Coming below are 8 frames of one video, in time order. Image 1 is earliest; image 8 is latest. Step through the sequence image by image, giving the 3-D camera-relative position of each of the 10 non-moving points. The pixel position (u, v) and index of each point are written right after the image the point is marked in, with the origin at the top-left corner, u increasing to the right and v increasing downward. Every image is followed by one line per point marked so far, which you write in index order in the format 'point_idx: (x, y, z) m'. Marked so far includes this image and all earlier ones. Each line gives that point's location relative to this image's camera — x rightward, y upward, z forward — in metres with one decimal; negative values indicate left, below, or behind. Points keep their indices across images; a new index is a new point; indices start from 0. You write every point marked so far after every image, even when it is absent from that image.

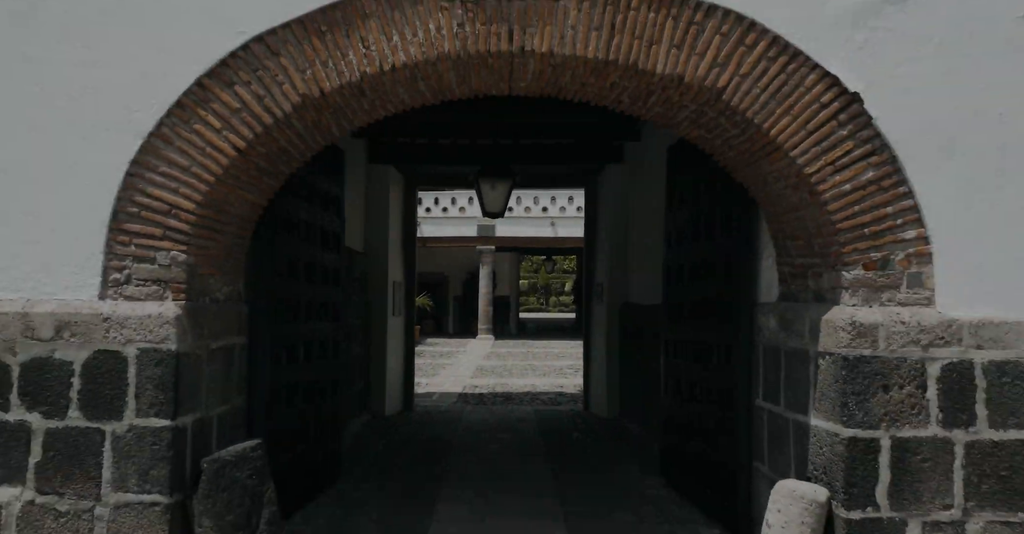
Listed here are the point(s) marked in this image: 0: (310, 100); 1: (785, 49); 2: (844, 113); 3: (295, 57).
0: (-0.8, +0.6, +2.6) m
1: (+1.0, +0.8, +2.5) m
2: (+1.2, +0.6, +2.5) m
3: (-0.8, +0.8, +2.6) m
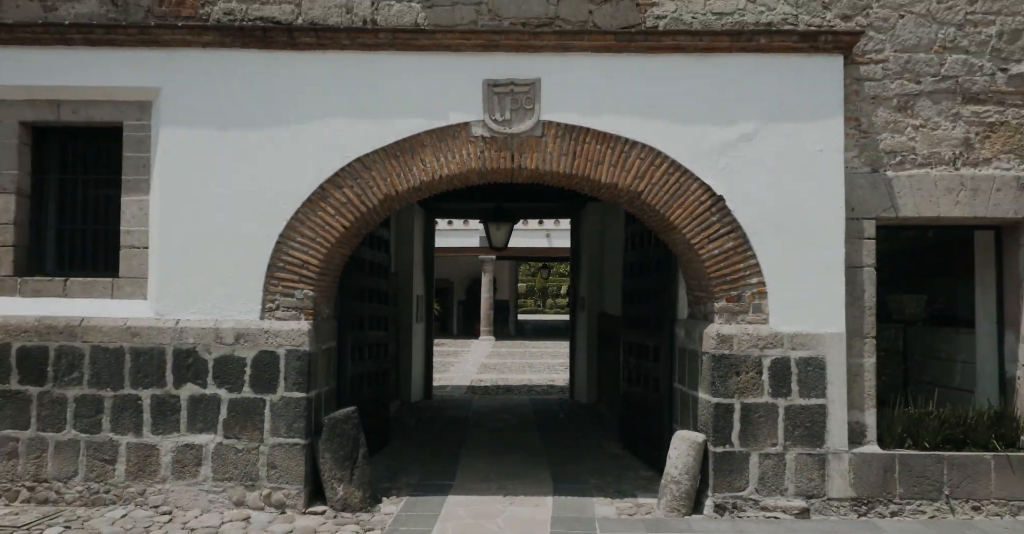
0: (-0.8, +0.4, +4.2) m
1: (+1.0, +0.6, +4.1) m
2: (+1.2, +0.4, +4.1) m
3: (-0.8, +0.6, +4.2) m
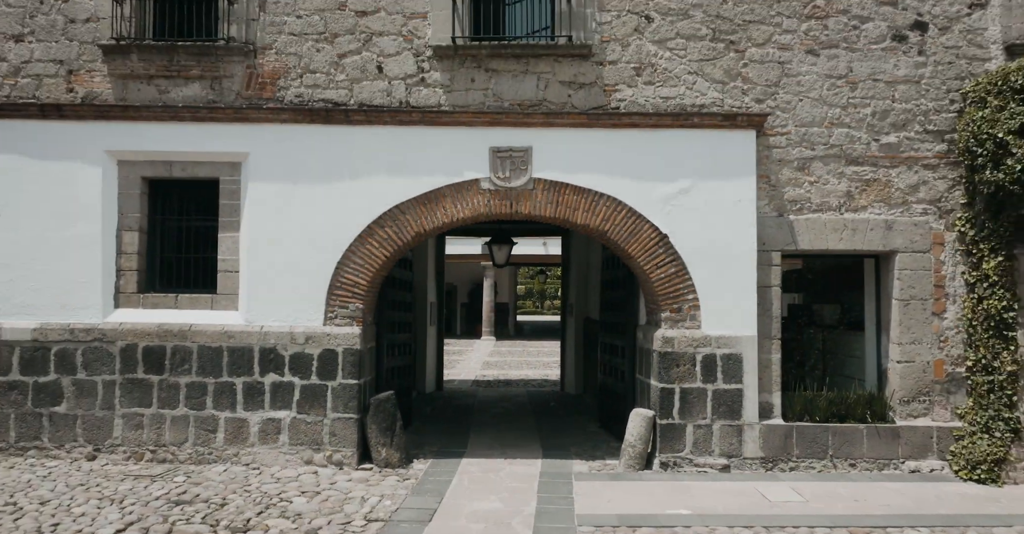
0: (-0.8, +0.3, +5.6) m
1: (+1.0, +0.4, +5.5) m
2: (+1.2, +0.2, +5.5) m
3: (-0.8, +0.4, +5.6) m
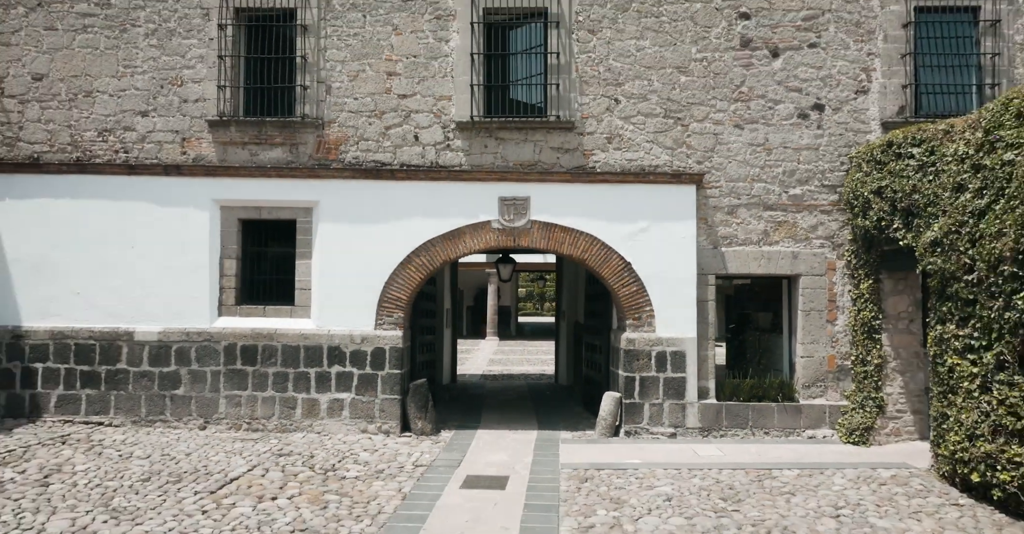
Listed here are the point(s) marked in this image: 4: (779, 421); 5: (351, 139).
0: (-0.7, +0.1, +7.5) m
1: (+1.0, +0.2, +7.4) m
2: (+1.3, 0.0, +7.4) m
3: (-0.8, +0.2, +7.5) m
4: (+2.9, -1.7, +7.3) m
5: (-1.8, +1.5, +7.7) m
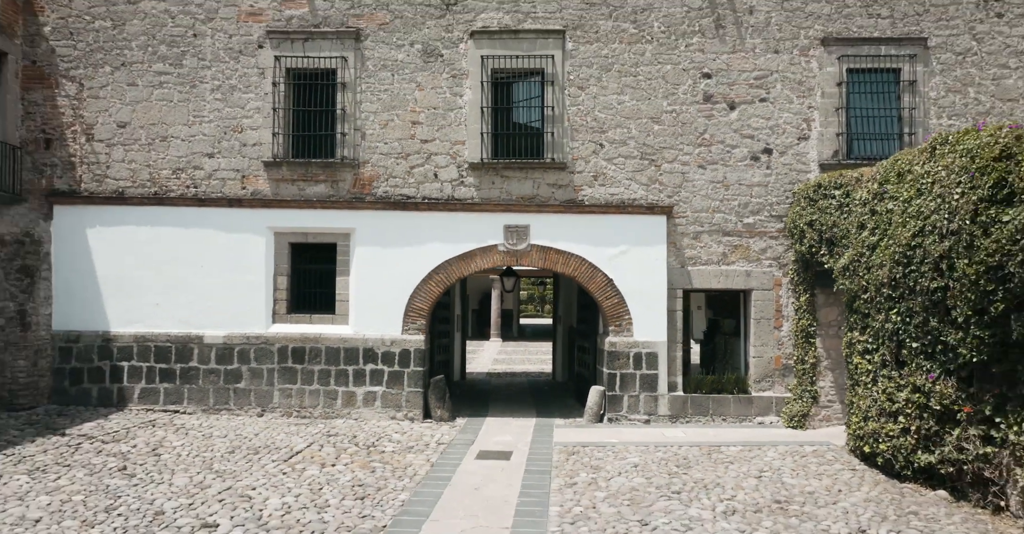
0: (-0.7, -0.2, +9.1) m
1: (+1.1, 0.0, +9.0) m
2: (+1.3, -0.2, +9.0) m
3: (-0.8, 0.0, +9.1) m
4: (+2.9, -1.9, +8.9) m
5: (-1.8, +1.2, +9.3) m
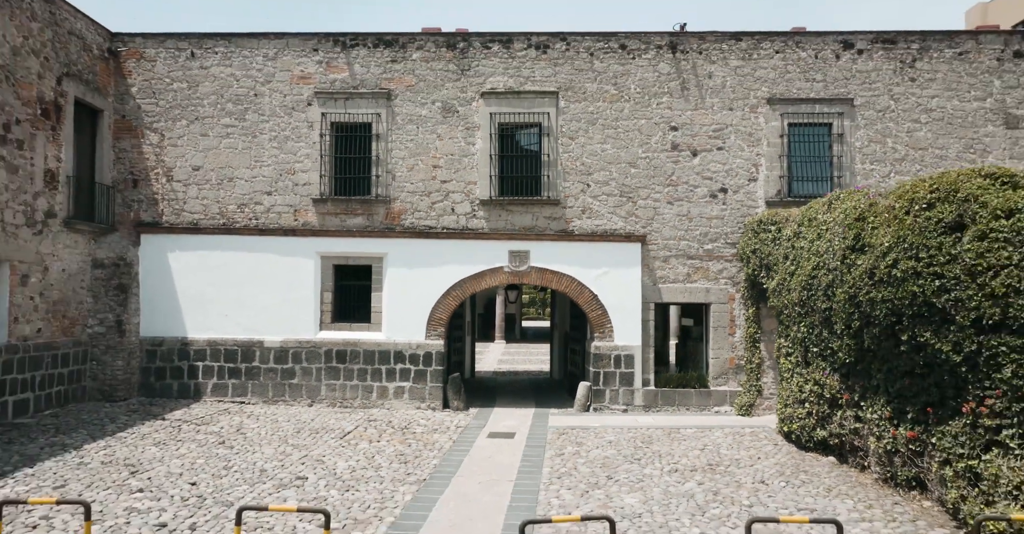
0: (-0.6, -0.4, +11.2) m
1: (+1.1, -0.3, +11.0) m
2: (+1.3, -0.5, +11.0) m
3: (-0.7, -0.3, +11.2) m
4: (+3.0, -2.2, +10.9) m
5: (-1.7, +1.0, +11.3) m
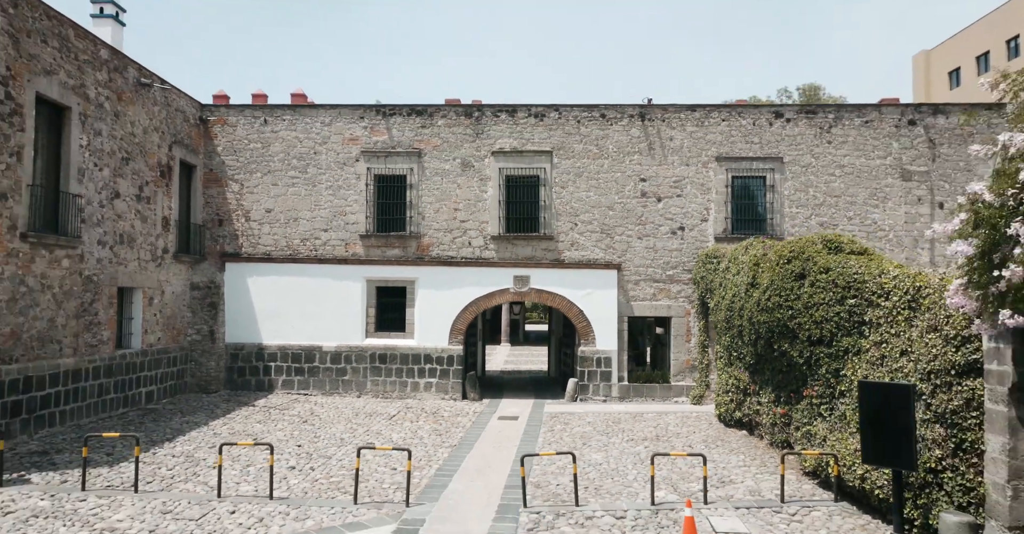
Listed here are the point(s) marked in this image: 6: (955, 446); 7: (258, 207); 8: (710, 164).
0: (-0.6, -0.9, +14.3) m
1: (+1.2, -0.7, +14.2) m
2: (+1.4, -1.0, +14.1) m
3: (-0.6, -0.7, +14.3) m
4: (+3.1, -2.6, +14.0) m
5: (-1.6, +0.5, +14.5) m
6: (+3.8, -1.5, +5.8) m
7: (-5.5, +1.3, +14.7) m
8: (+4.2, +2.2, +14.2) m
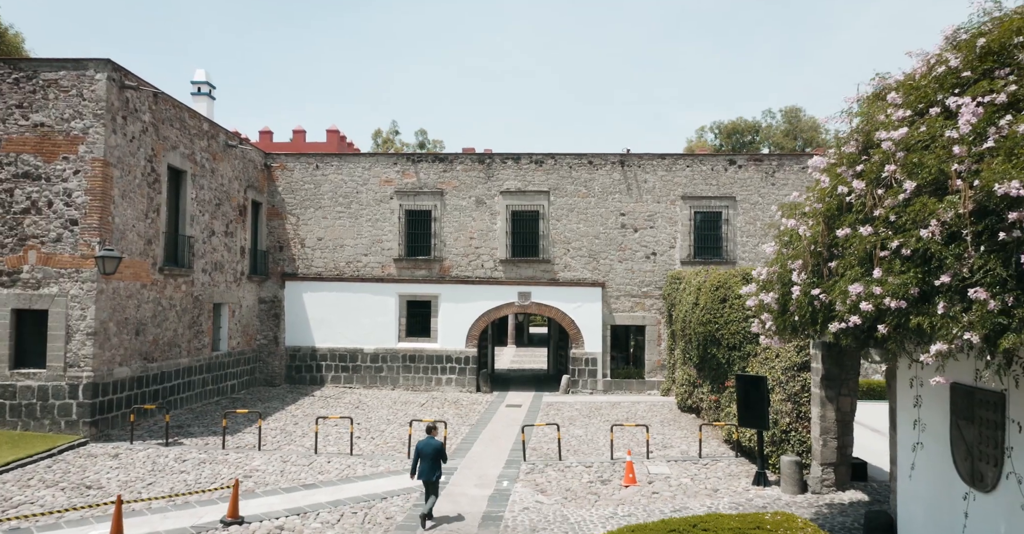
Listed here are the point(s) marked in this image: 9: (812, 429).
0: (-0.4, -1.4, +17.7) m
1: (+1.3, -1.2, +17.5) m
2: (+1.6, -1.4, +17.5) m
3: (-0.5, -1.2, +17.7) m
4: (+3.2, -3.1, +17.4) m
5: (-1.5, 0.0, +17.9) m
6: (+3.9, -2.0, +9.2) m
7: (-5.4, +0.8, +18.1) m
8: (+4.3, +1.7, +17.6) m
9: (+4.0, -2.2, +8.9) m
